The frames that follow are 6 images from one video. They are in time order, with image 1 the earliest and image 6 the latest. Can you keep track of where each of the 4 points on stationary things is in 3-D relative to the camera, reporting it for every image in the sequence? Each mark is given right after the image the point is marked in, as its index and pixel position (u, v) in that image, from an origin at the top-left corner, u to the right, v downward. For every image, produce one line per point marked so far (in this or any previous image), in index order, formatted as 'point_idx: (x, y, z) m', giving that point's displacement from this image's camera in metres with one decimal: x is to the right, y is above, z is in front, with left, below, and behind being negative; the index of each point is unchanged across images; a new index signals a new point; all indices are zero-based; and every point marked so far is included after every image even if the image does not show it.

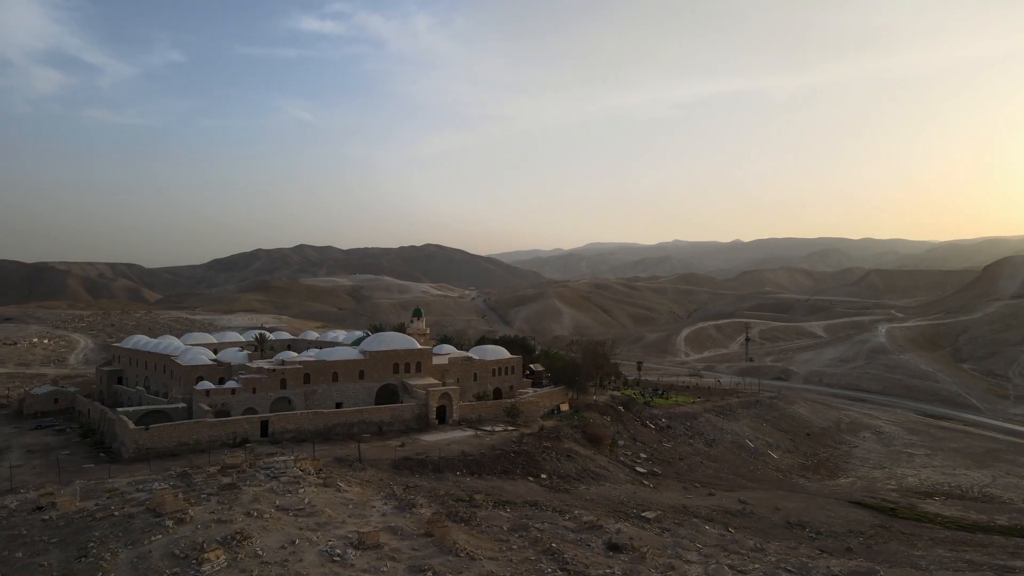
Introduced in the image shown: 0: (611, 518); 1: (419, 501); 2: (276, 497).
0: (+2.6, -6.1, +17.5) m
1: (-2.2, -5.0, +15.5) m
2: (-4.8, -4.3, +13.4) m
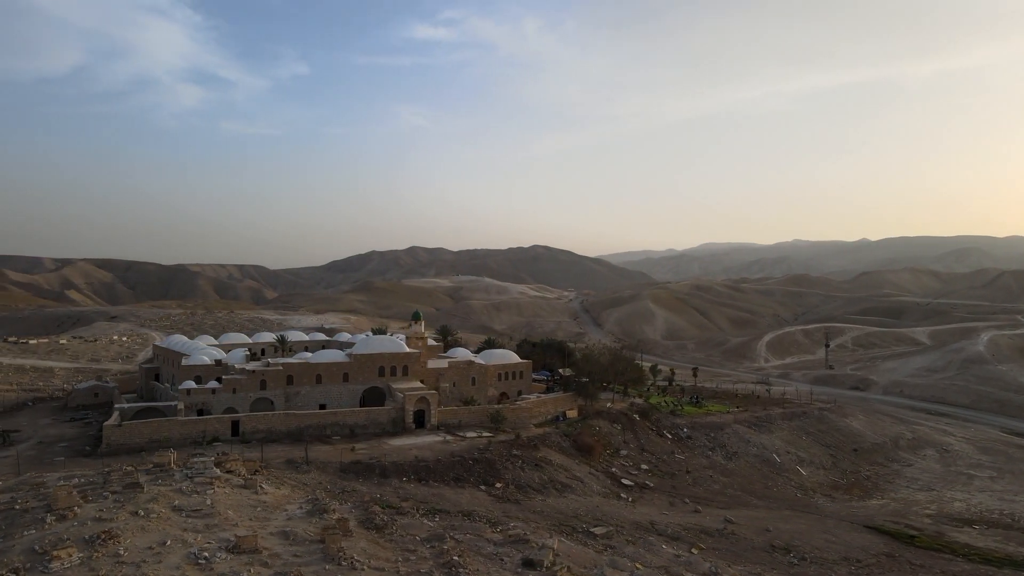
0: (+0.9, -6.2, +16.8) m
1: (-4.1, -5.1, +15.4) m
2: (-6.9, -4.3, +13.6) m
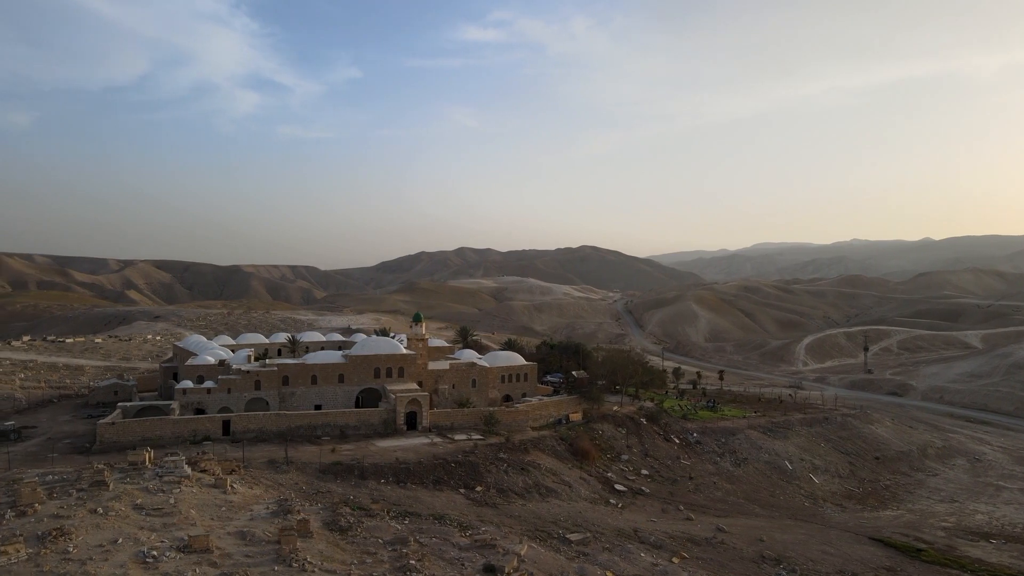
0: (+0.2, -6.3, +16.6) m
1: (-4.9, -5.2, +15.5) m
2: (-7.8, -4.4, +13.9) m
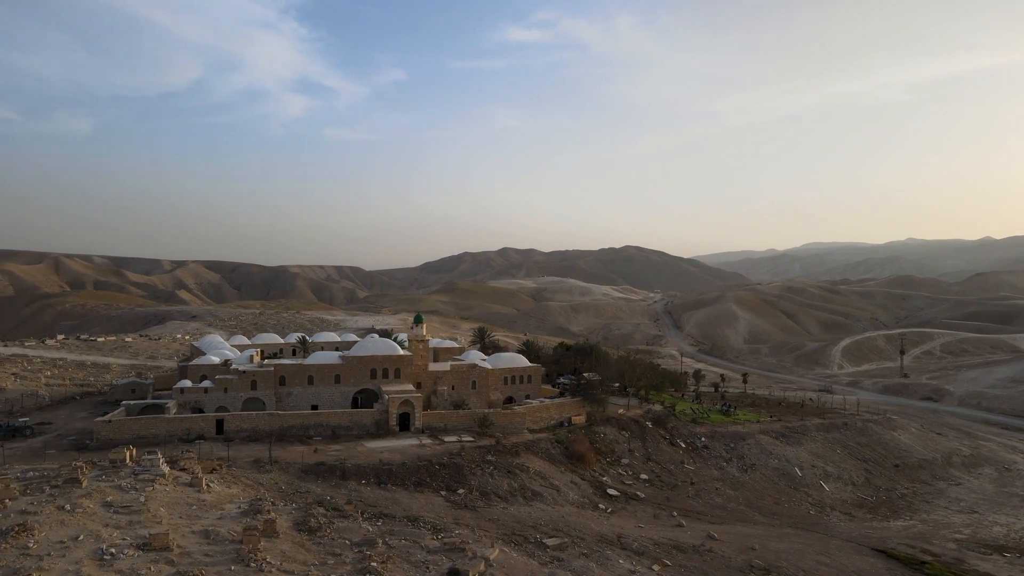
0: (-0.5, -6.3, +16.5) m
1: (-5.6, -5.2, +15.6) m
2: (-8.6, -4.4, +14.2) m
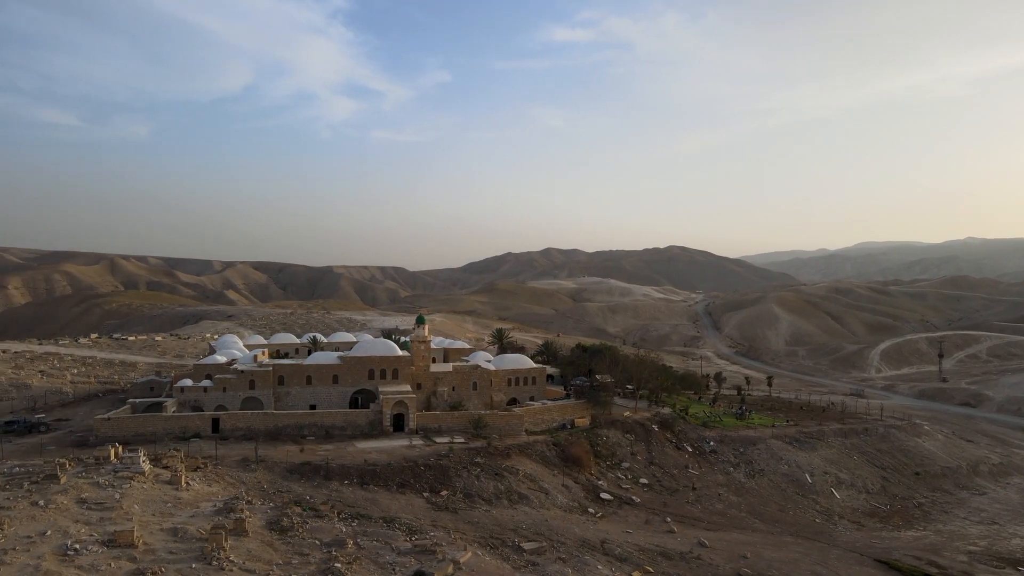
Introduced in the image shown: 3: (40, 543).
0: (-1.1, -6.4, +16.4) m
1: (-6.2, -5.3, +15.8) m
2: (-9.3, -4.5, +14.6) m
3: (-8.8, -4.7, +12.3) m
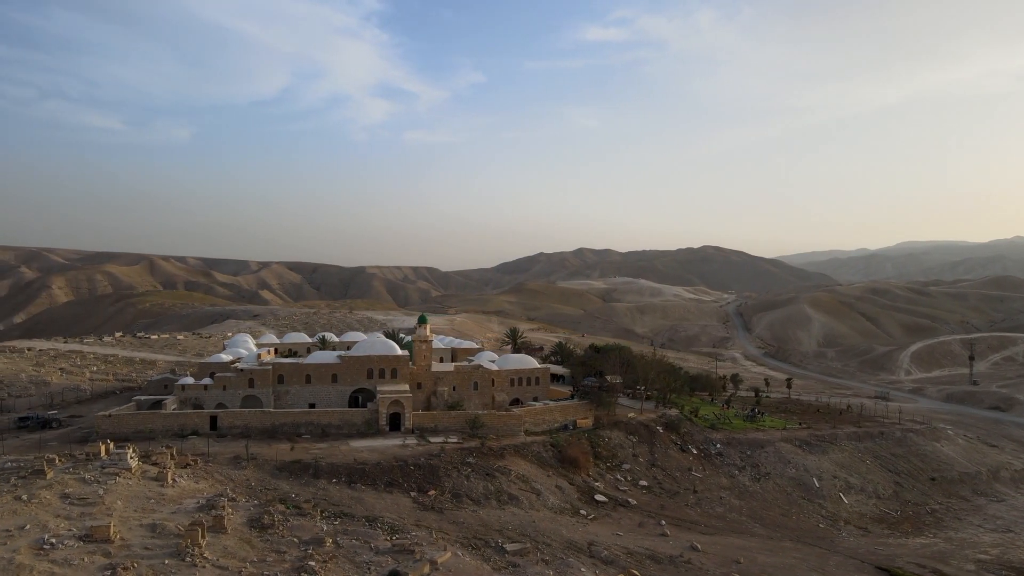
0: (-1.6, -6.4, +16.4) m
1: (-6.7, -5.2, +16.0) m
2: (-9.9, -4.5, +14.9) m
3: (-9.4, -4.7, +12.6) m
